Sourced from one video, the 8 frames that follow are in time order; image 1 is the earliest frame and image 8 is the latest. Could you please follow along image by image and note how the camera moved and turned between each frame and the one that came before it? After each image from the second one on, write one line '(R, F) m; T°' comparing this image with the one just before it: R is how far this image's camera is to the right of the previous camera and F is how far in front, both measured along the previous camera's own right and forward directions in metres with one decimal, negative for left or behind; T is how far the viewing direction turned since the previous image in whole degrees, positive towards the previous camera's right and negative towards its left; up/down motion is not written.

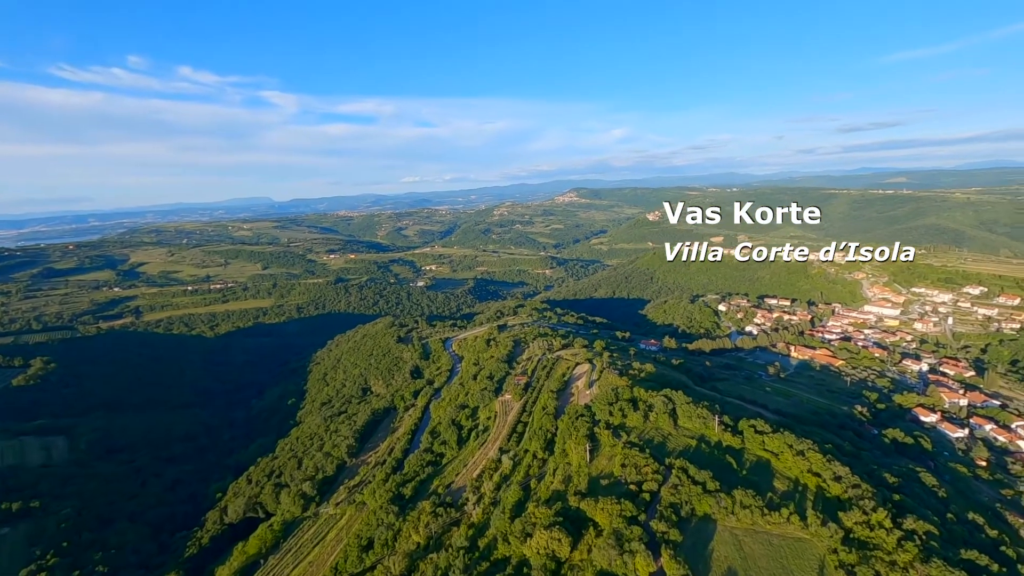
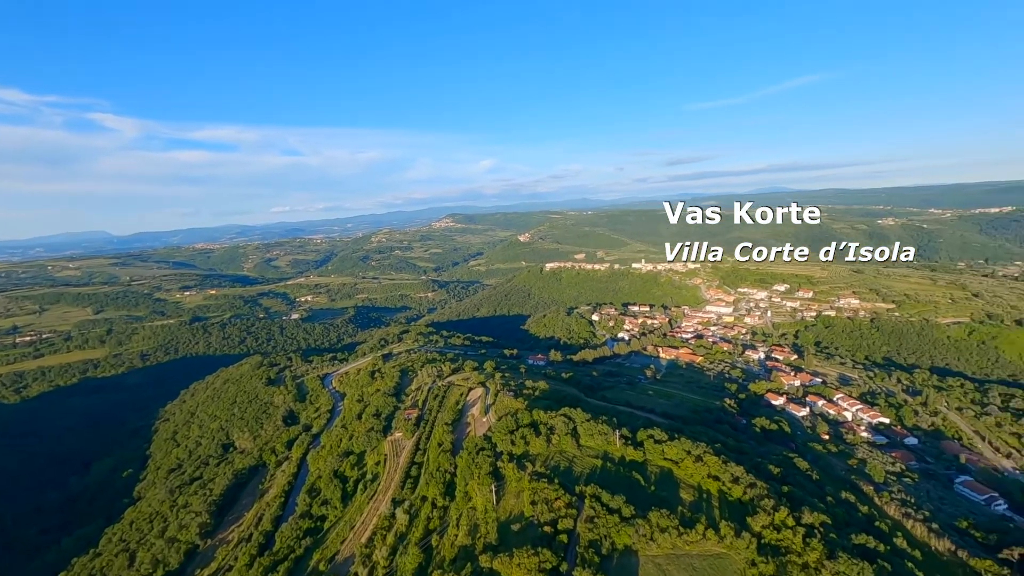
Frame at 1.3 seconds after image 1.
(+0.1, +4.0) m; +15°
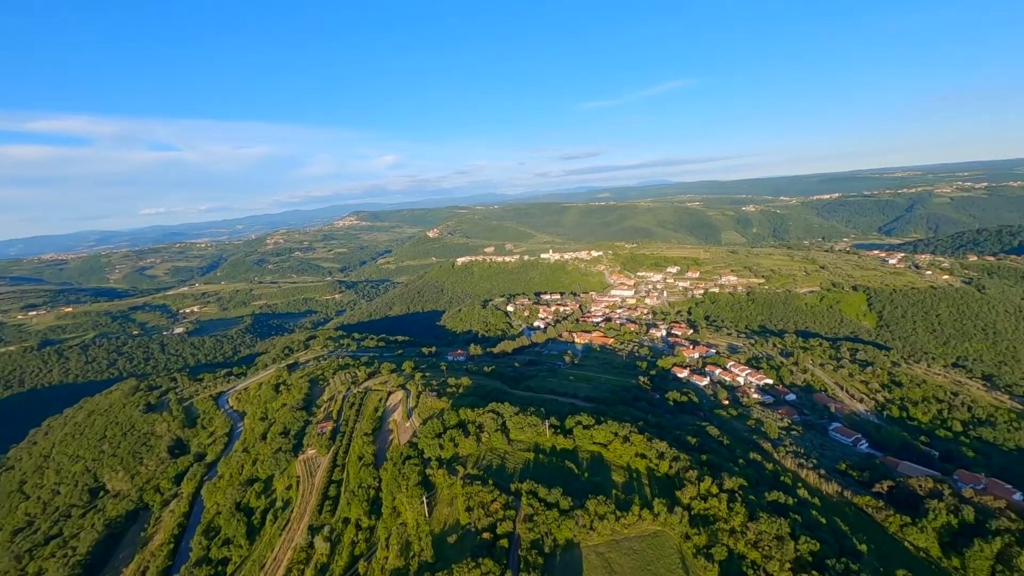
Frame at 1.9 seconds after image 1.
(-0.5, +1.8) m; +11°
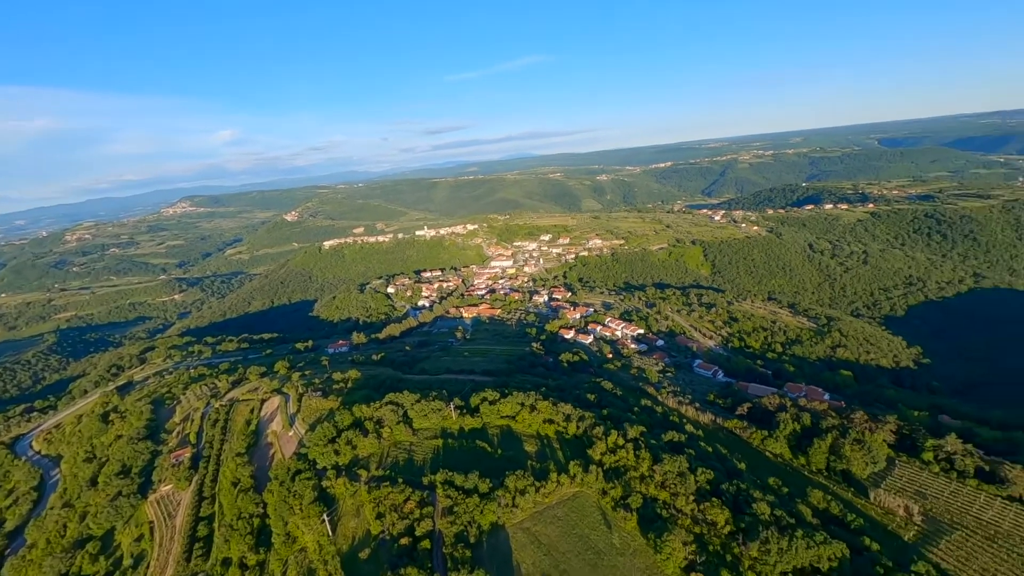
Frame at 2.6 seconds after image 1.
(-0.9, +2.4) m; +16°
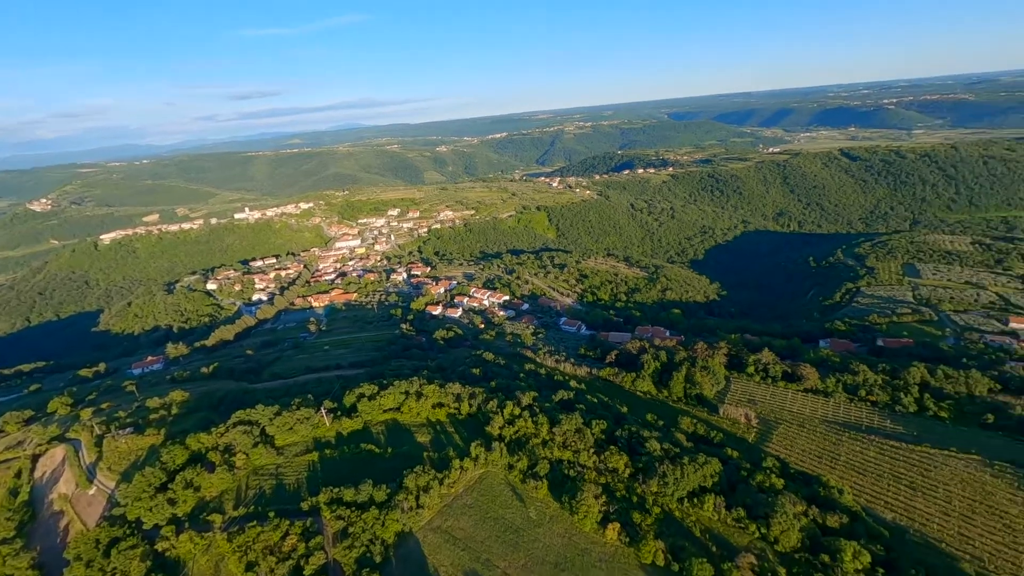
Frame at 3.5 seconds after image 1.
(-1.5, +2.9) m; +19°
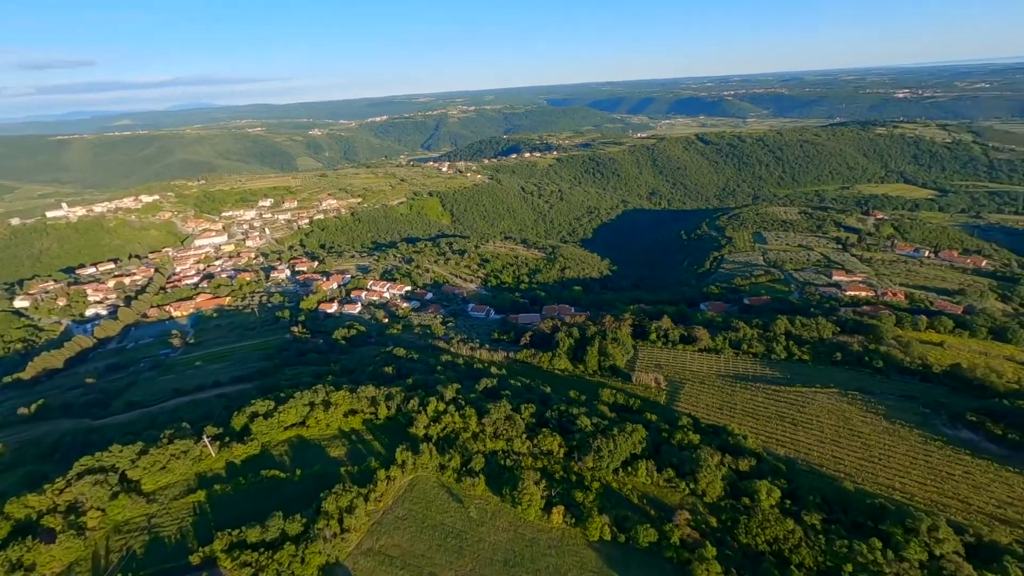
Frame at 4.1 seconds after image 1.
(-1.3, +1.9) m; +14°
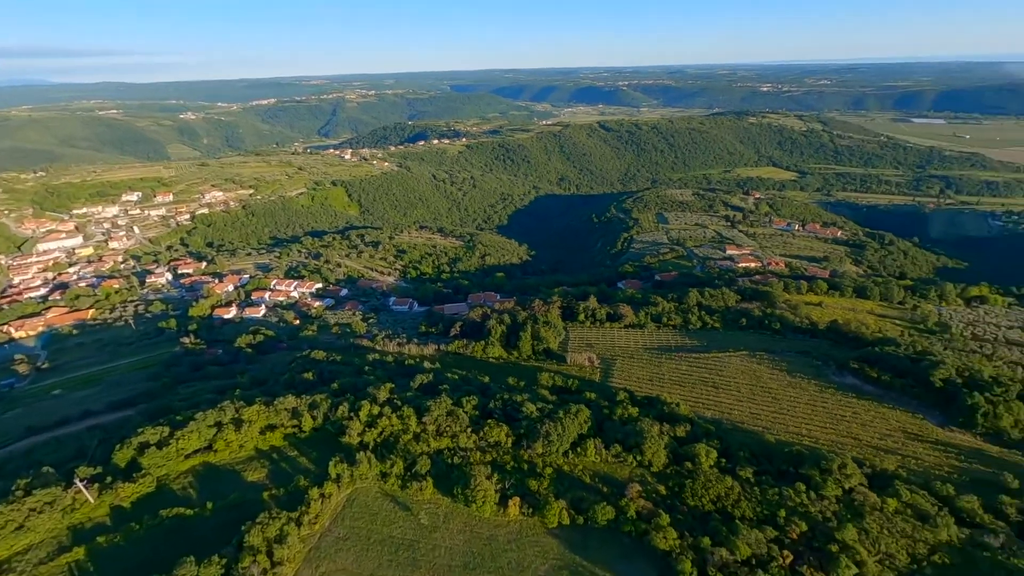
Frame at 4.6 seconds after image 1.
(-1.2, +1.4) m; +11°
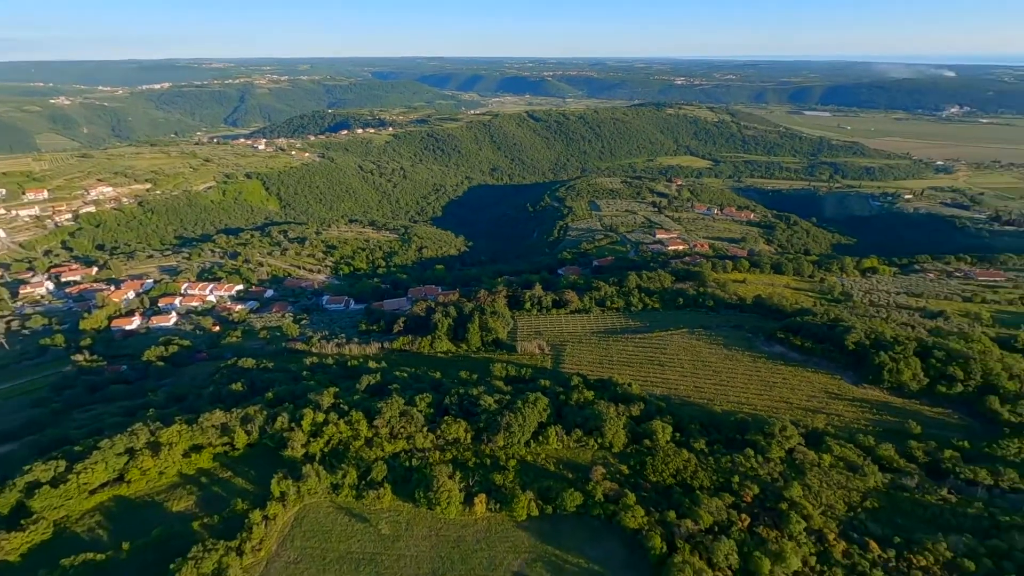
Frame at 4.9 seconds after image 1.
(-0.9, +0.9) m; +8°
